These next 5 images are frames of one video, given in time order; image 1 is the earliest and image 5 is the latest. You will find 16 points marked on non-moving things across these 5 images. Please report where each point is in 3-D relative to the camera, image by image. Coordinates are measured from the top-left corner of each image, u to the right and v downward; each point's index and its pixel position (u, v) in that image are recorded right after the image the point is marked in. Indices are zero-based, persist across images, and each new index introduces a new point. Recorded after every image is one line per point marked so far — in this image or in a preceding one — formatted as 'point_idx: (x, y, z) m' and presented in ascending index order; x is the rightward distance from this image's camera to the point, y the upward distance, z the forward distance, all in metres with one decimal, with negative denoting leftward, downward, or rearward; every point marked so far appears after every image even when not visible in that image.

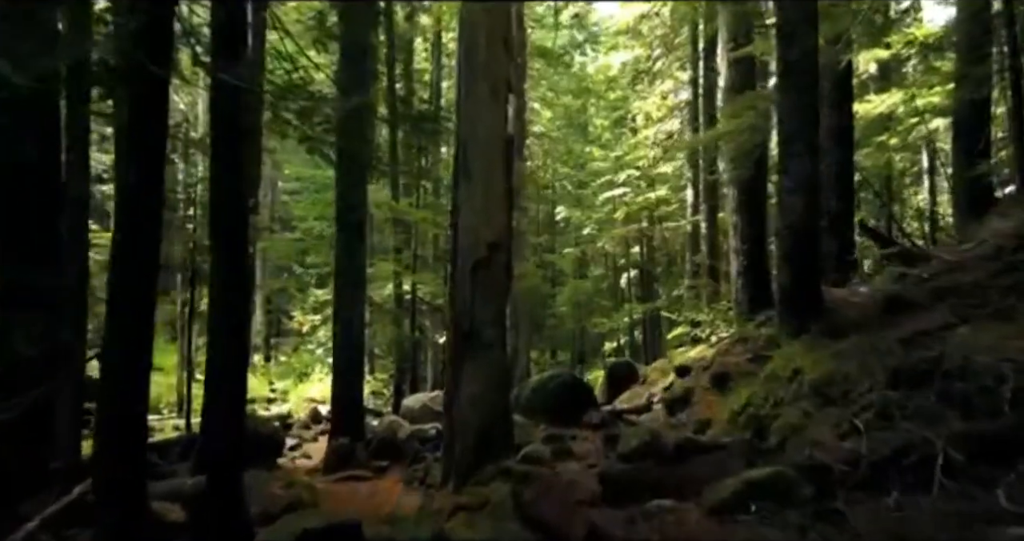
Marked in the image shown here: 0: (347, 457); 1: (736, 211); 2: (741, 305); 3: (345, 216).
0: (-1.9, -2.2, +11.4) m
1: (+3.3, +0.9, +14.5) m
2: (+3.4, -0.6, +14.6) m
3: (-2.2, +0.7, +12.7) m
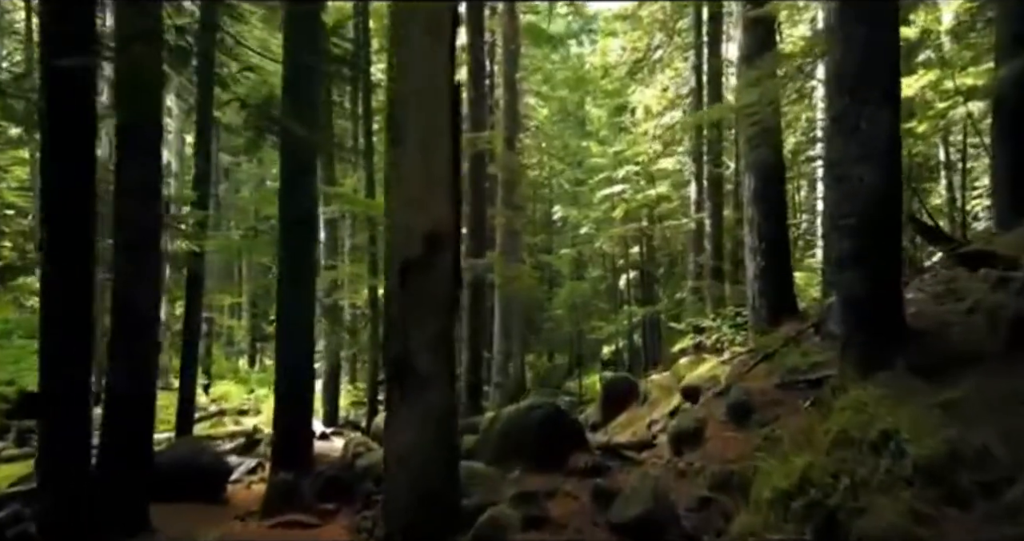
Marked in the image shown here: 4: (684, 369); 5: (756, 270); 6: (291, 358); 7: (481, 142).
0: (-2.2, -2.2, +9.5) m
1: (+3.1, +0.9, +12.6) m
2: (+3.1, -0.6, +12.7) m
3: (-2.4, +0.7, +10.8) m
4: (+2.3, -1.3, +13.3) m
5: (+3.1, 0.0, +12.5) m
6: (-2.4, -1.0, +10.8) m
7: (-0.6, +2.3, +17.7) m
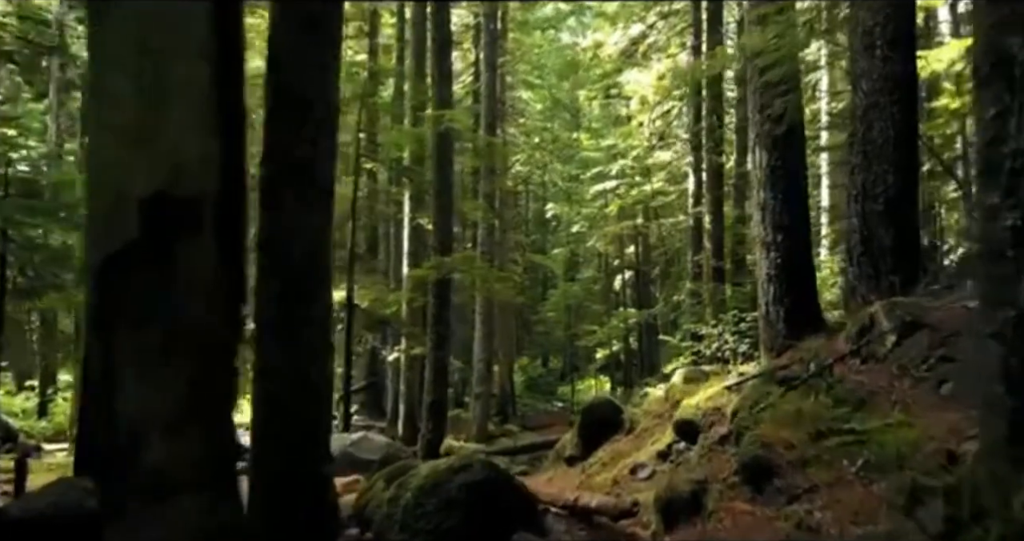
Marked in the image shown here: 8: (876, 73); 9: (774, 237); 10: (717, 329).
0: (-2.6, -2.2, +7.3) m
1: (+2.7, +0.9, +10.4) m
2: (+2.7, -0.6, +10.4) m
3: (-2.9, +0.7, +8.6) m
4: (+1.9, -1.3, +11.1) m
5: (+2.7, 0.0, +10.2) m
6: (-2.9, -1.0, +8.6) m
7: (-1.0, +2.3, +15.4) m
8: (+4.1, +2.2, +11.1) m
9: (+2.7, +0.3, +10.2) m
10: (+3.5, -1.0, +16.6) m
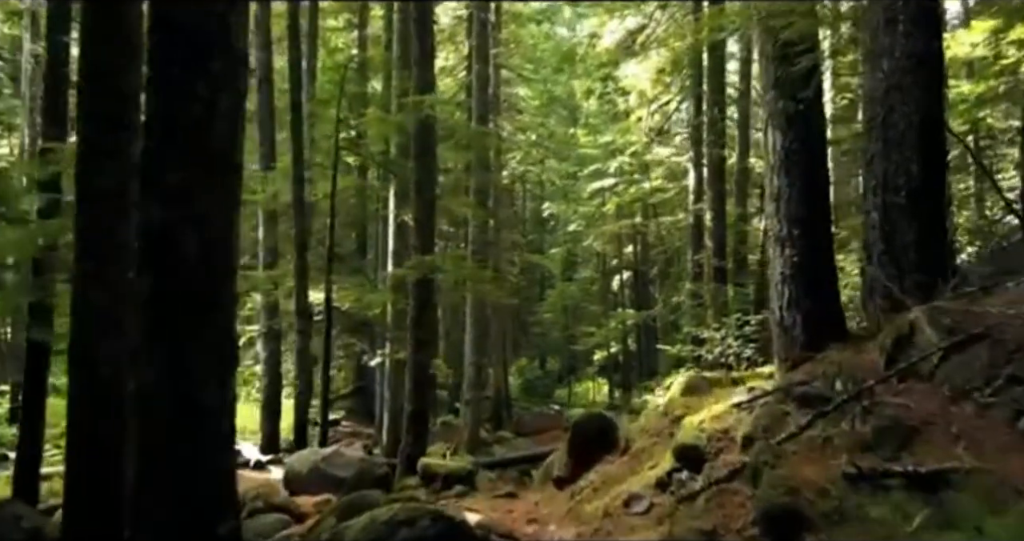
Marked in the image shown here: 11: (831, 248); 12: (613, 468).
0: (-2.8, -2.2, +6.2) m
1: (+2.5, +0.9, +9.3) m
2: (+2.5, -0.6, +9.4) m
3: (-3.1, +0.7, +7.5) m
4: (+1.7, -1.3, +10.0) m
5: (+2.5, 0.0, +9.1) m
6: (-3.0, -1.0, +7.5) m
7: (-1.2, +2.3, +14.4) m
8: (+3.9, +2.2, +10.0) m
9: (+2.5, +0.4, +9.1) m
10: (+3.3, -1.0, +15.6) m
11: (+2.9, +0.2, +9.1) m
12: (+1.0, -1.9, +9.5) m
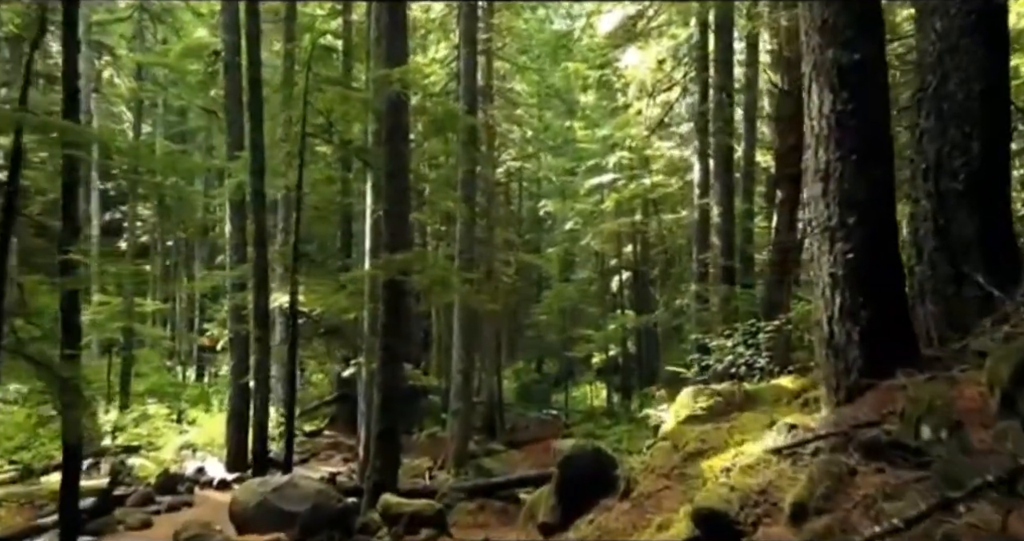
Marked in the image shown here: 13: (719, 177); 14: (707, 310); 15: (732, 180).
0: (-3.0, -2.2, +4.5) m
1: (+2.3, +0.9, +7.6) m
2: (+2.3, -0.6, +7.6) m
3: (-3.2, +0.7, +5.8) m
4: (+1.5, -1.3, +8.3) m
5: (+2.3, 0.0, +7.4) m
6: (-3.2, -1.0, +5.7) m
7: (-1.4, +2.3, +12.6) m
8: (+3.7, +2.2, +8.3) m
9: (+2.3, +0.3, +7.4) m
10: (+3.1, -1.0, +13.8) m
11: (+2.7, +0.2, +7.4) m
12: (+0.8, -1.9, +7.8) m
13: (+4.1, +1.9, +19.3) m
14: (+3.8, -0.8, +19.0) m
15: (+4.4, +1.8, +19.4) m
